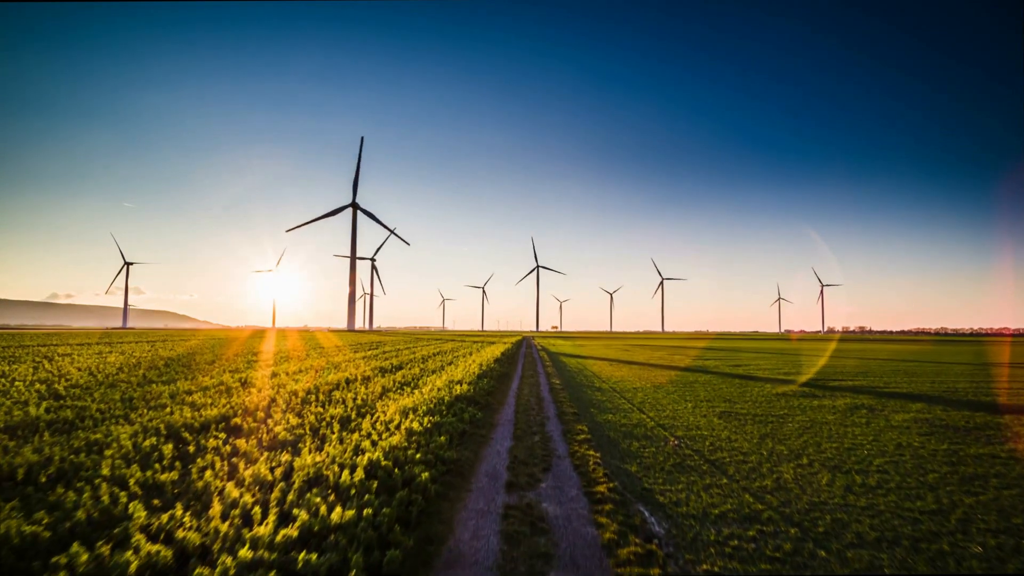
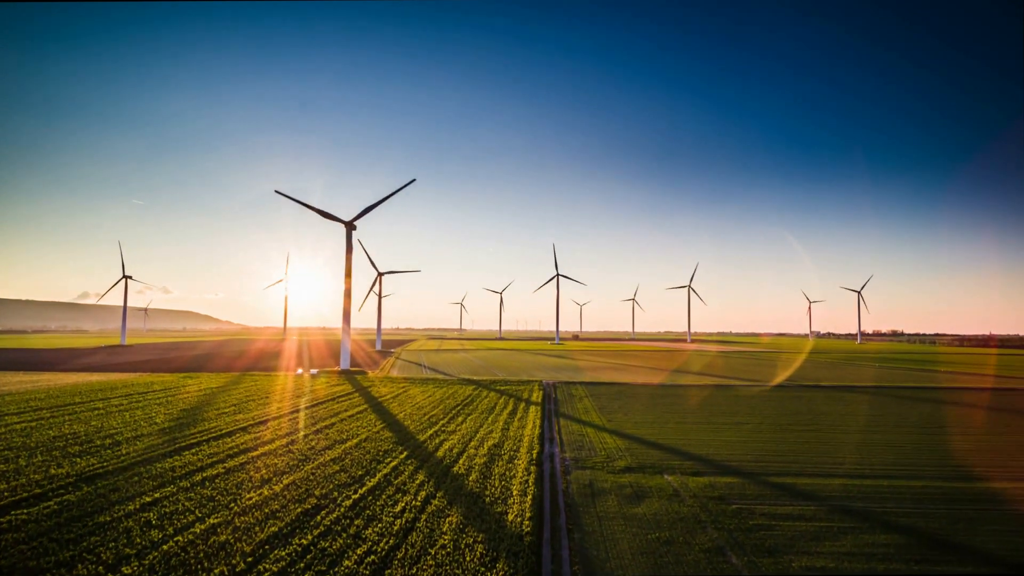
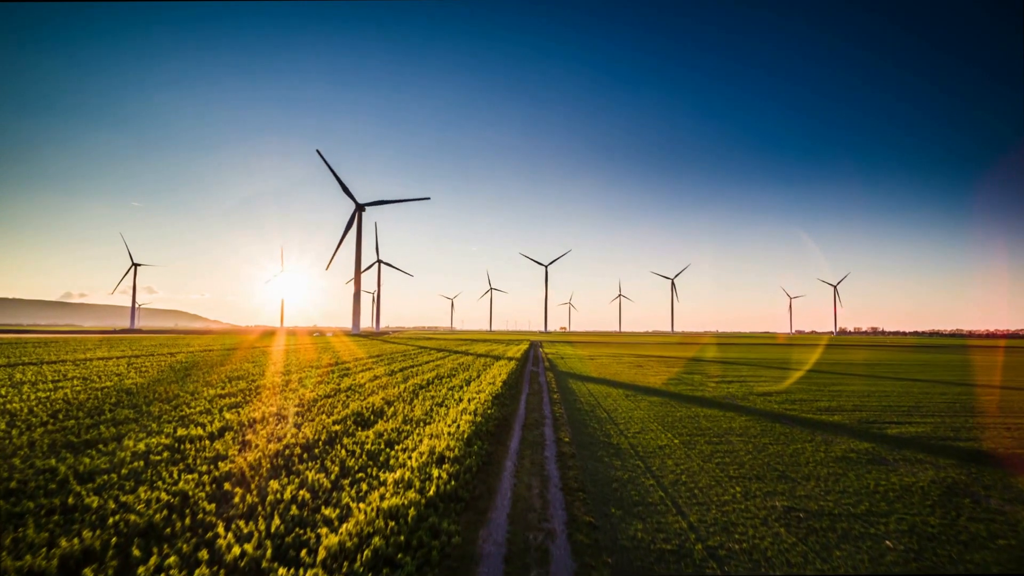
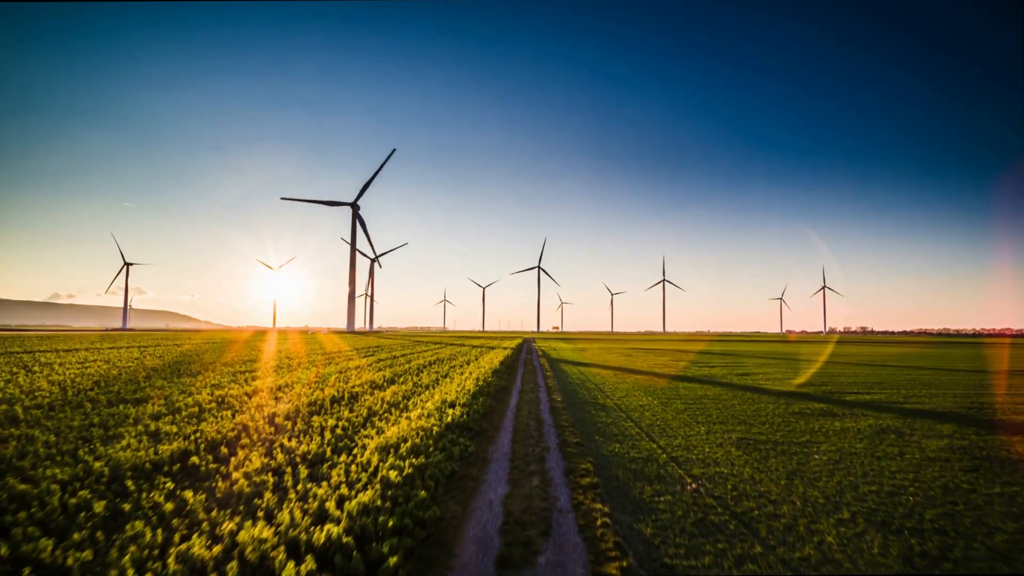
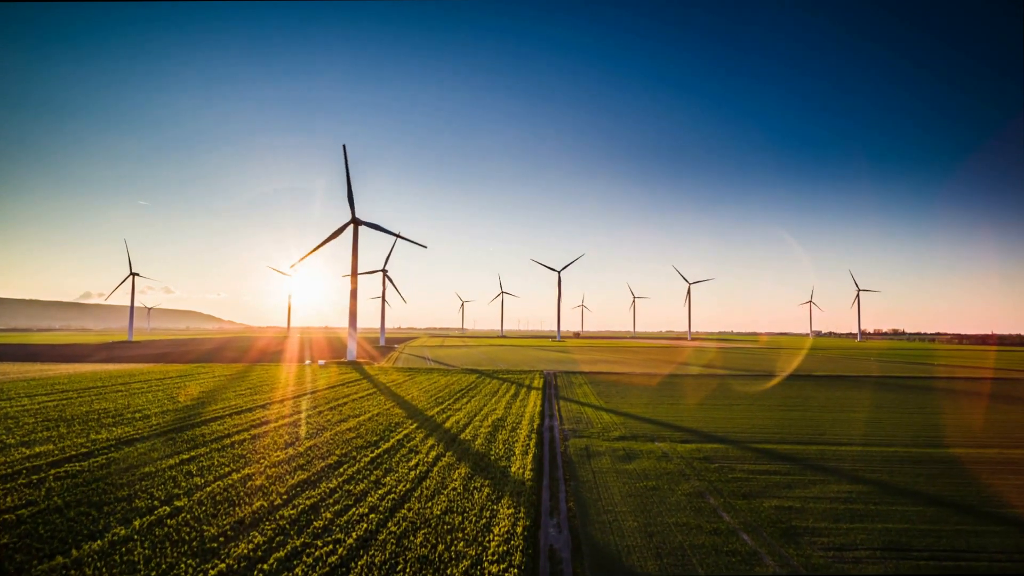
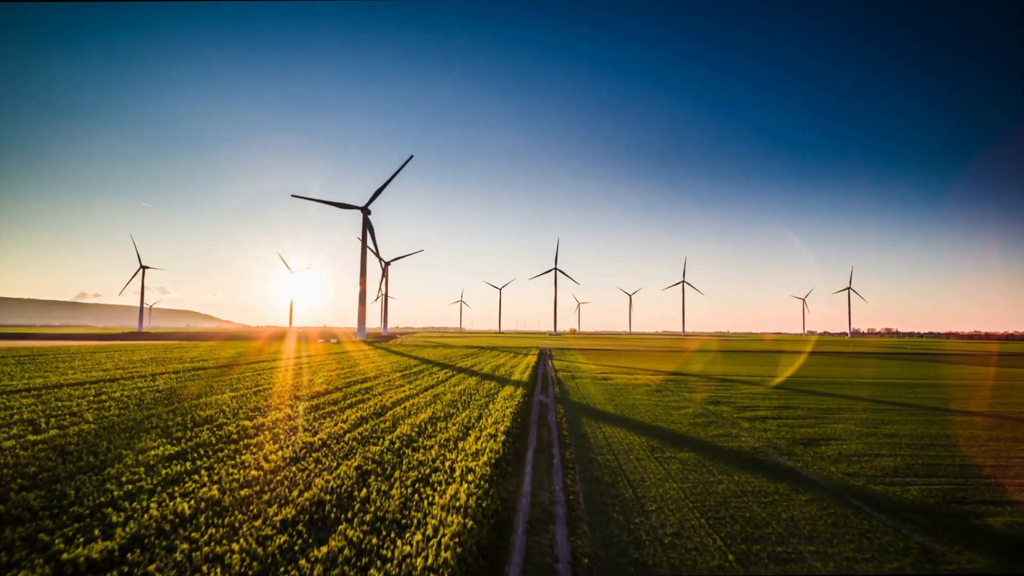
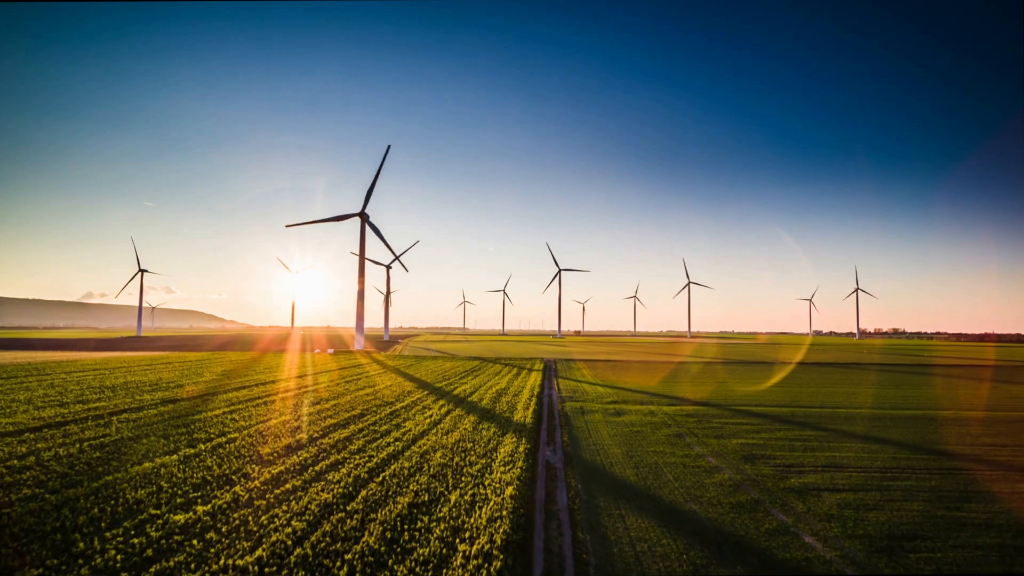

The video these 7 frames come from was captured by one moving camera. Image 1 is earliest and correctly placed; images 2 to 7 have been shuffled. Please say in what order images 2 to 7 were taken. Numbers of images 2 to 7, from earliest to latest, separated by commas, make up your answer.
4, 3, 6, 7, 5, 2
